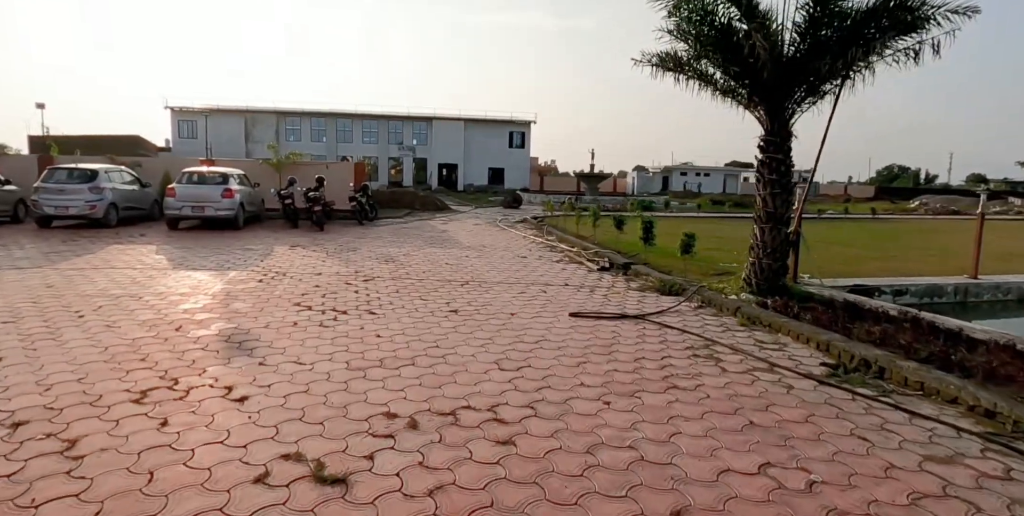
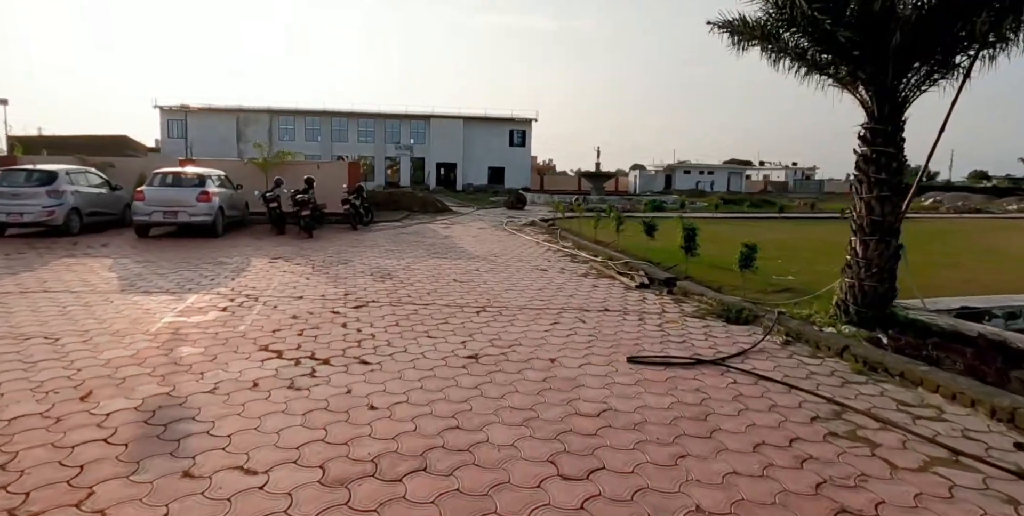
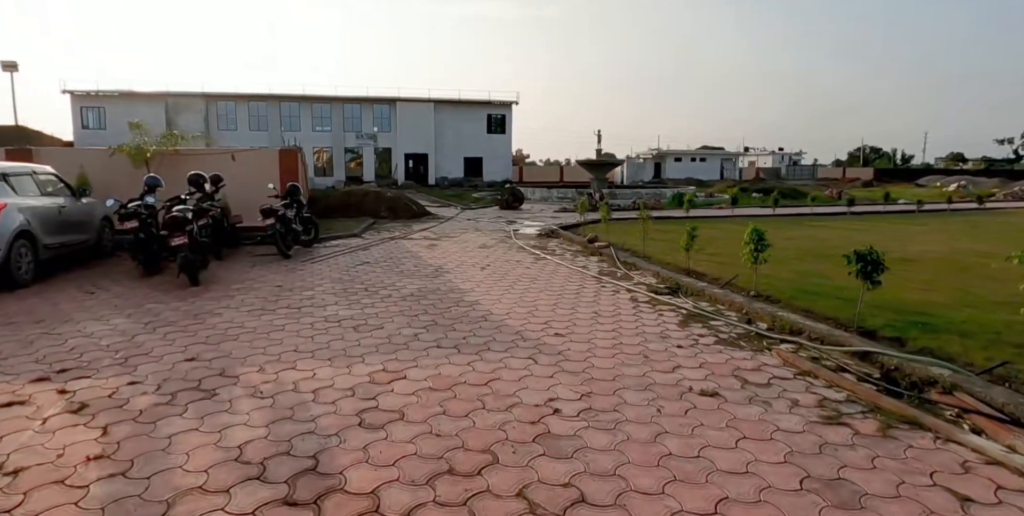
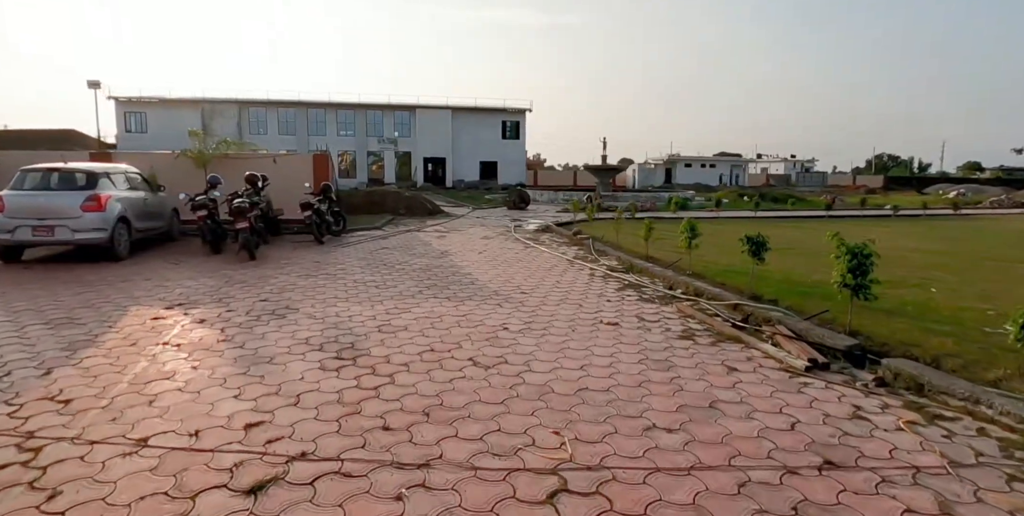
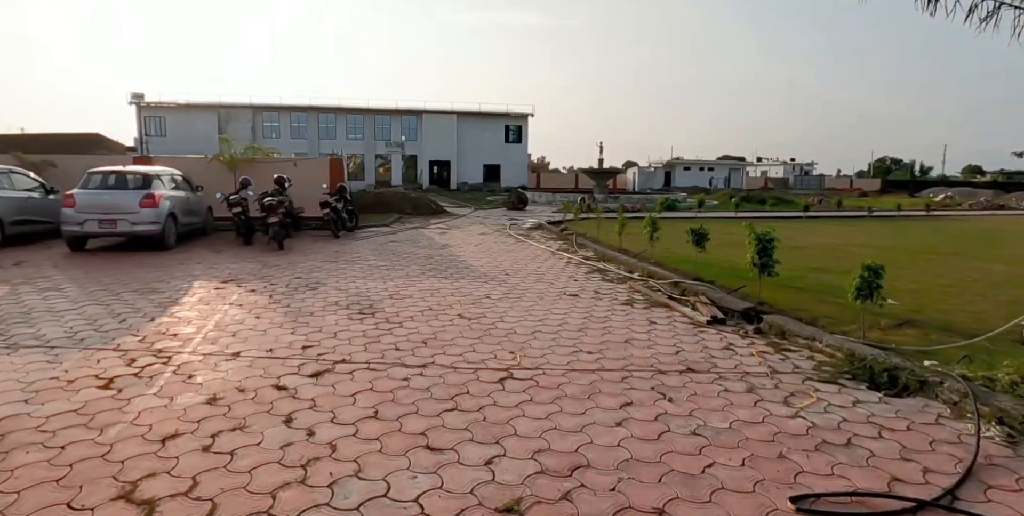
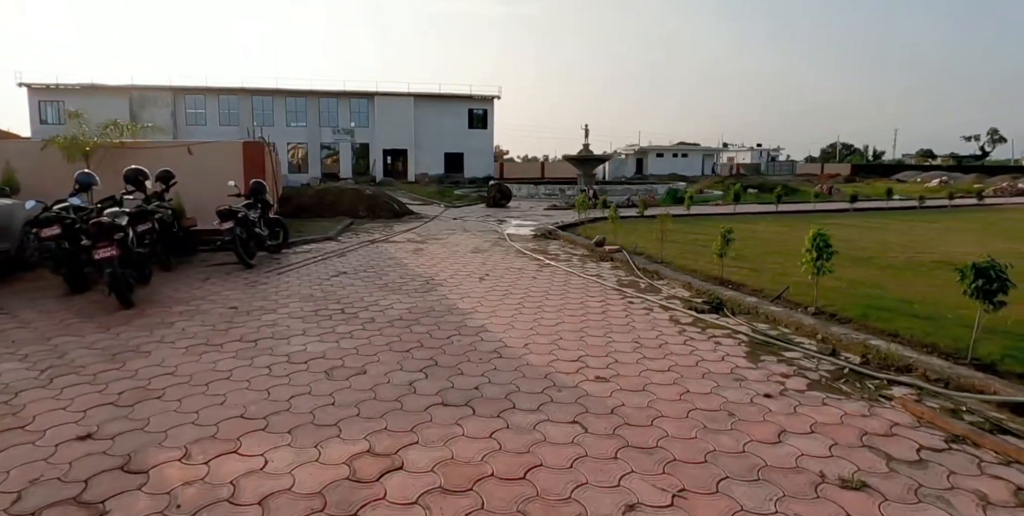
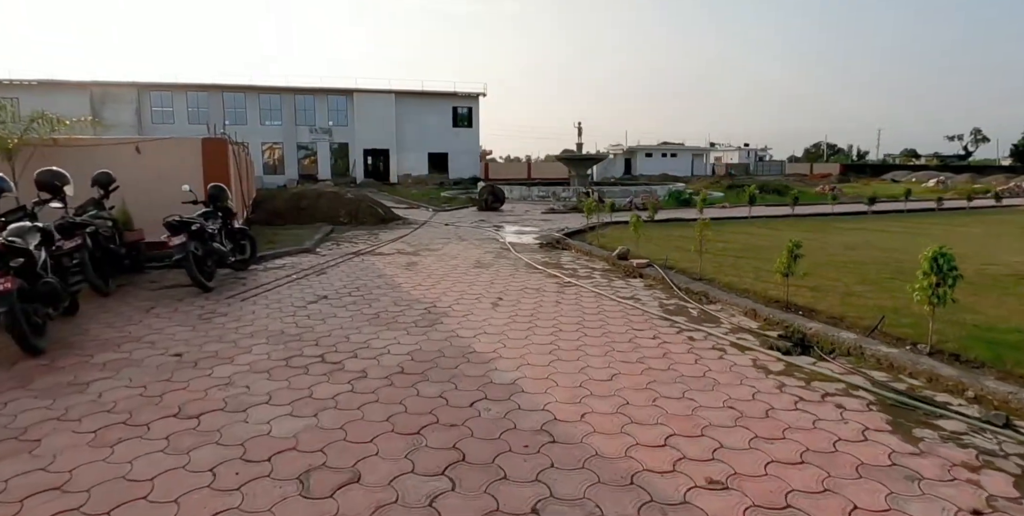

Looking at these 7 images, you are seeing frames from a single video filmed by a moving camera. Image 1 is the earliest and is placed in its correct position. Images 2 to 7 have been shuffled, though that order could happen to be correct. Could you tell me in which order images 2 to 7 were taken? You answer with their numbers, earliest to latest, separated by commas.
2, 5, 4, 3, 6, 7
